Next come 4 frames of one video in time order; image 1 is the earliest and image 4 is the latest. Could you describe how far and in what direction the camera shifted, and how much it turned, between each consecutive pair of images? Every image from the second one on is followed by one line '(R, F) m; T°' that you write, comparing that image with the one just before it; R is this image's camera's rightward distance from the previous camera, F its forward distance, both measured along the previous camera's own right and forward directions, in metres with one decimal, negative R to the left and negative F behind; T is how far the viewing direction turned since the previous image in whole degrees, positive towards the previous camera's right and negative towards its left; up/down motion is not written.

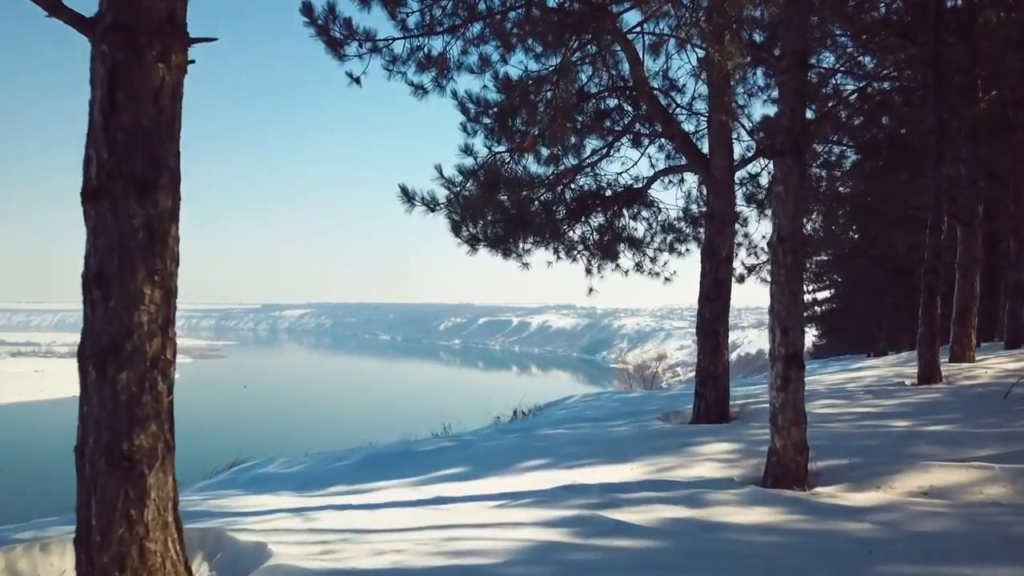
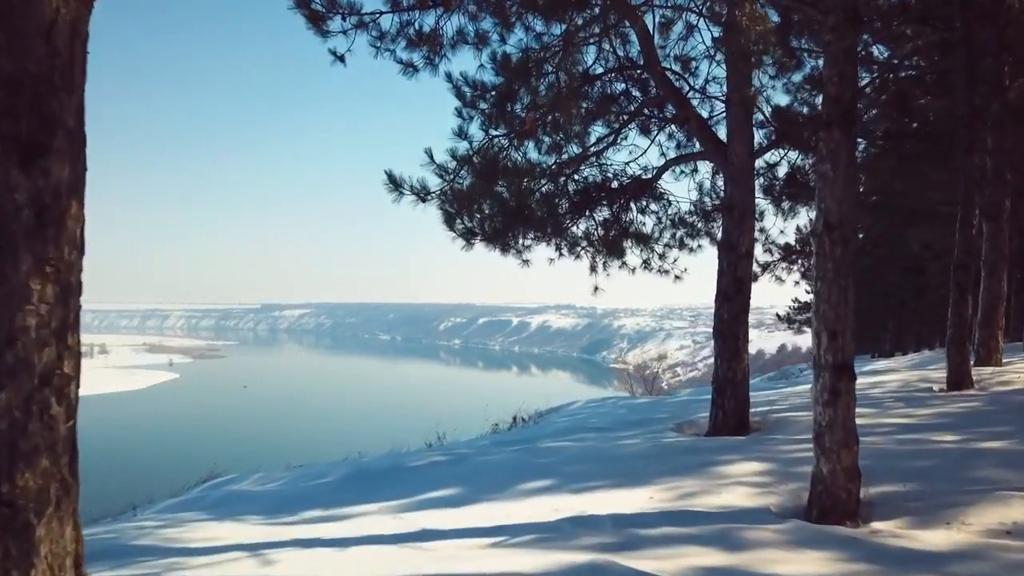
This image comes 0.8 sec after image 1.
(0.0, +0.6) m; 0°
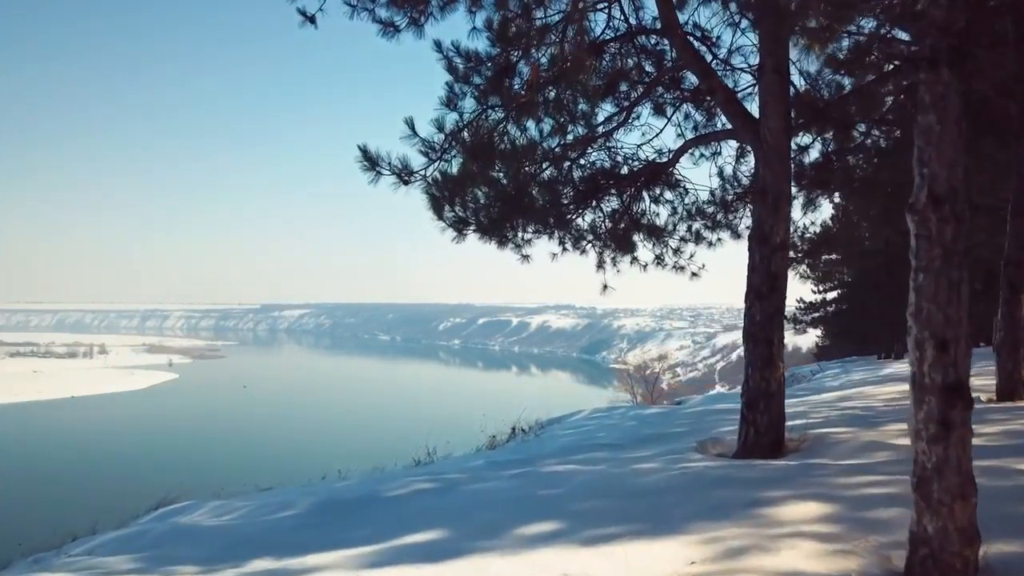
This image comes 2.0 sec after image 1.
(0.0, +0.9) m; 0°
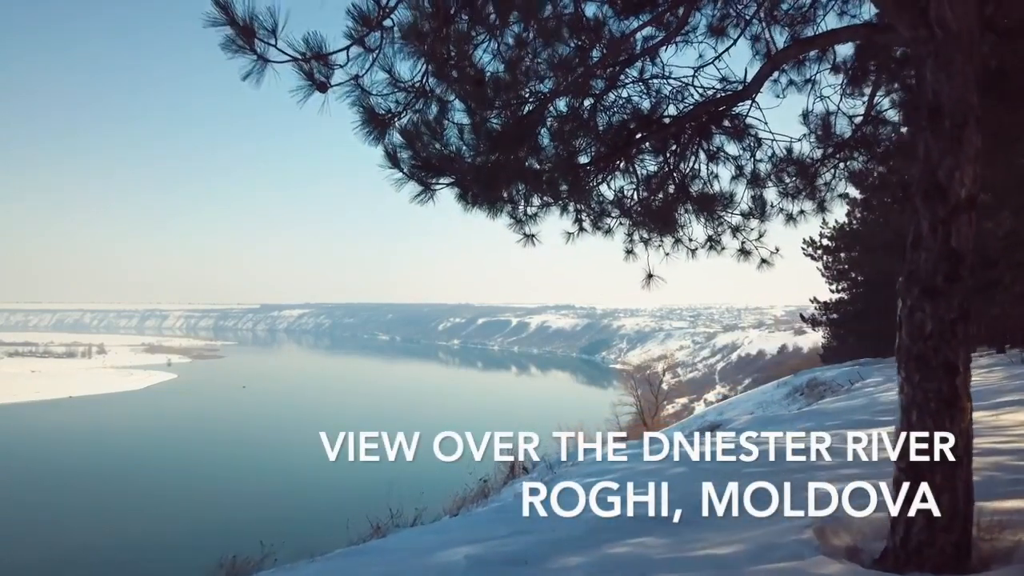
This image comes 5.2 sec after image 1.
(0.0, +2.2) m; 0°
